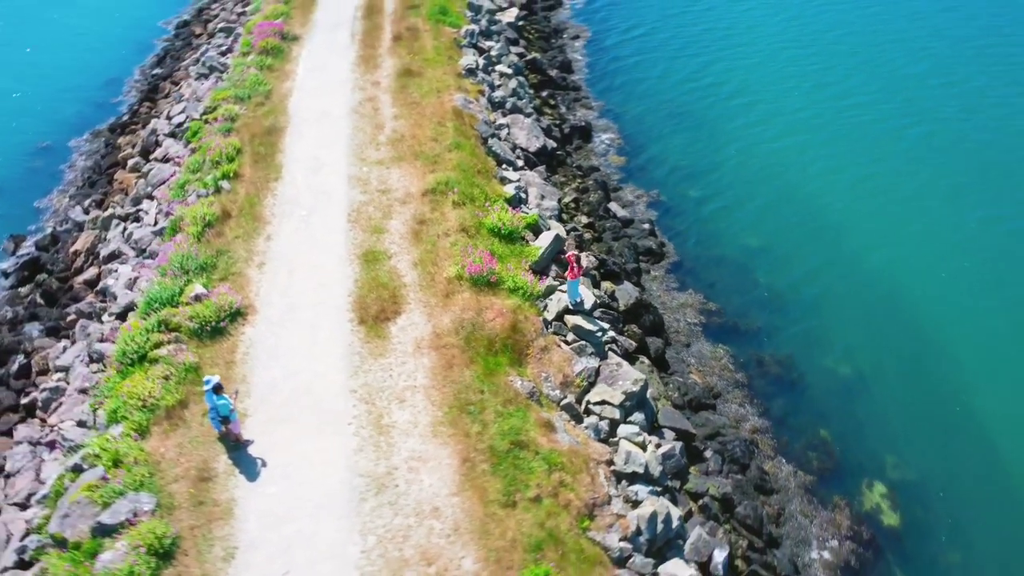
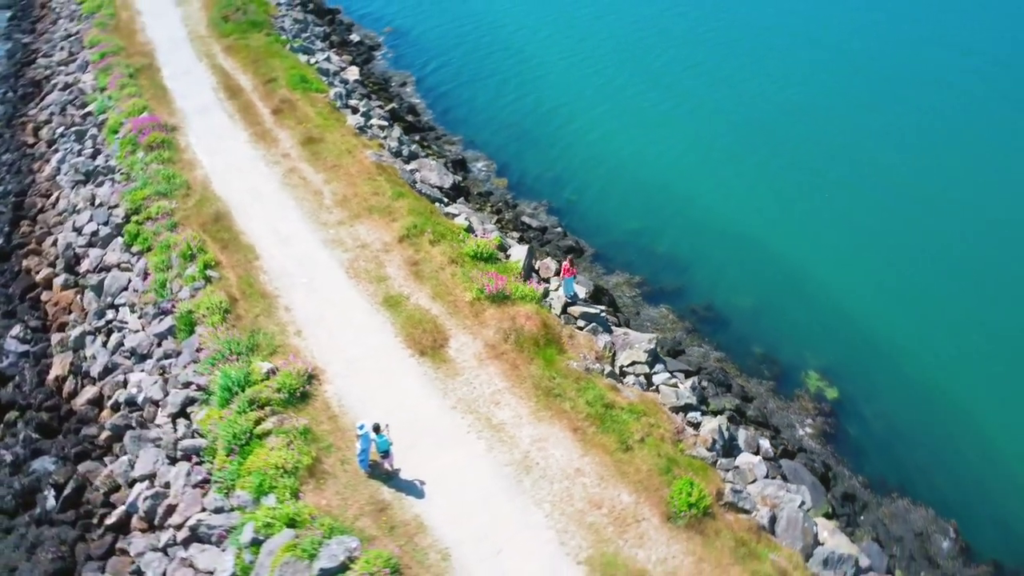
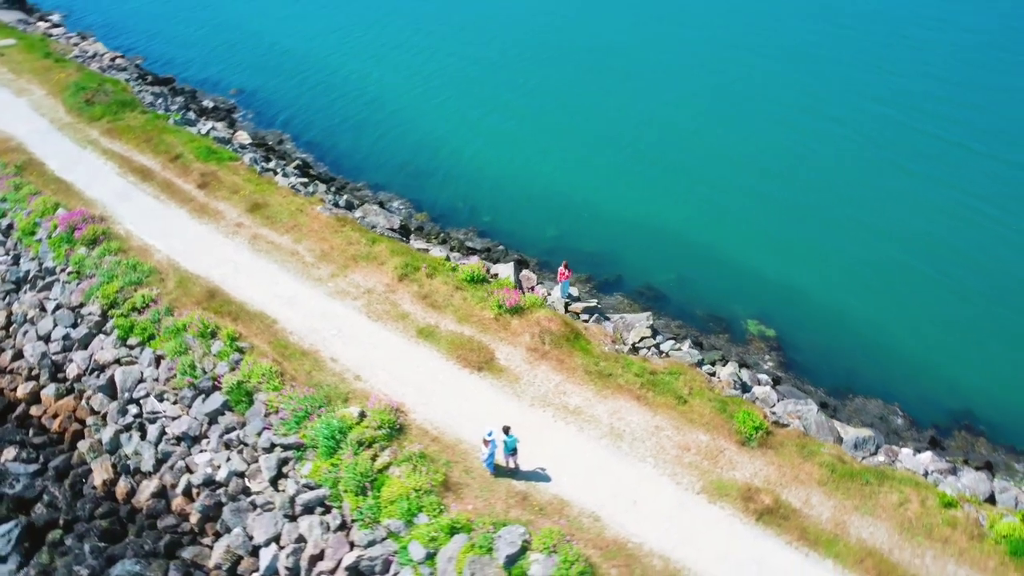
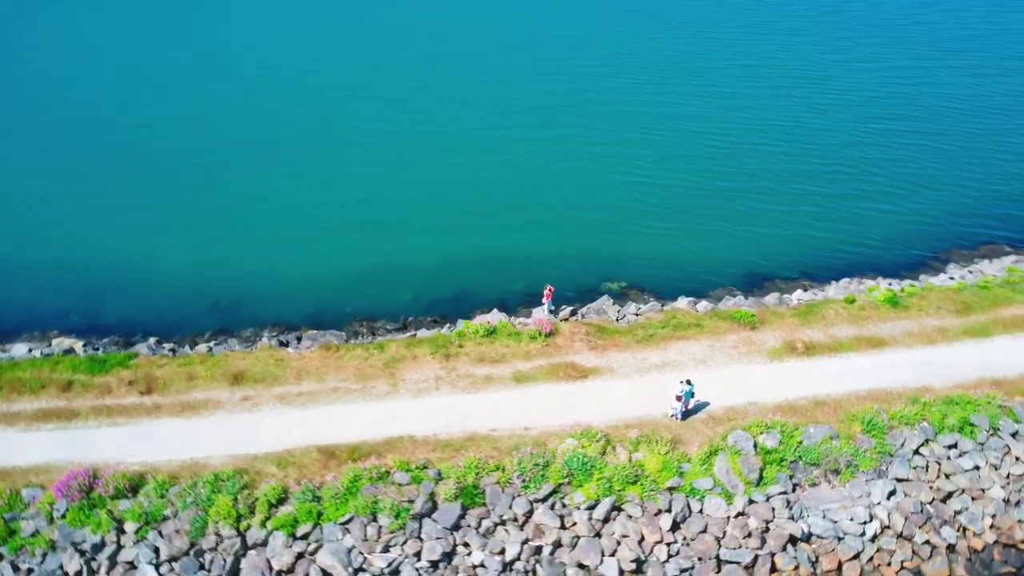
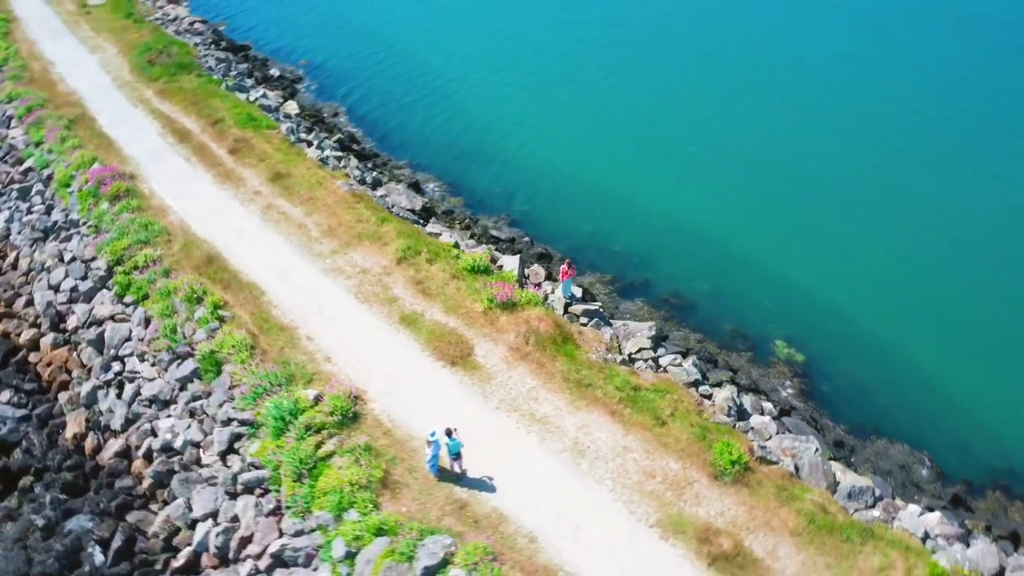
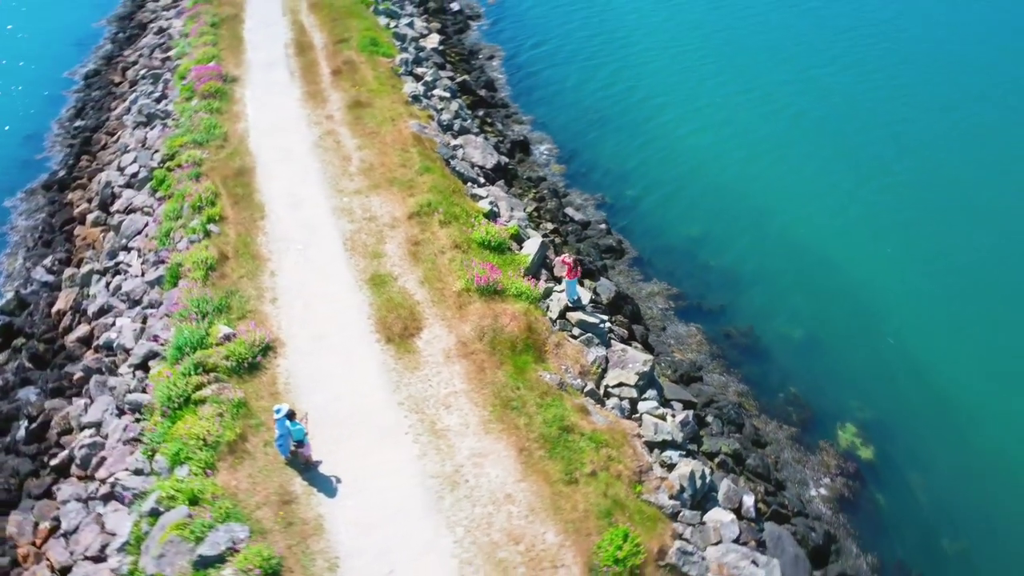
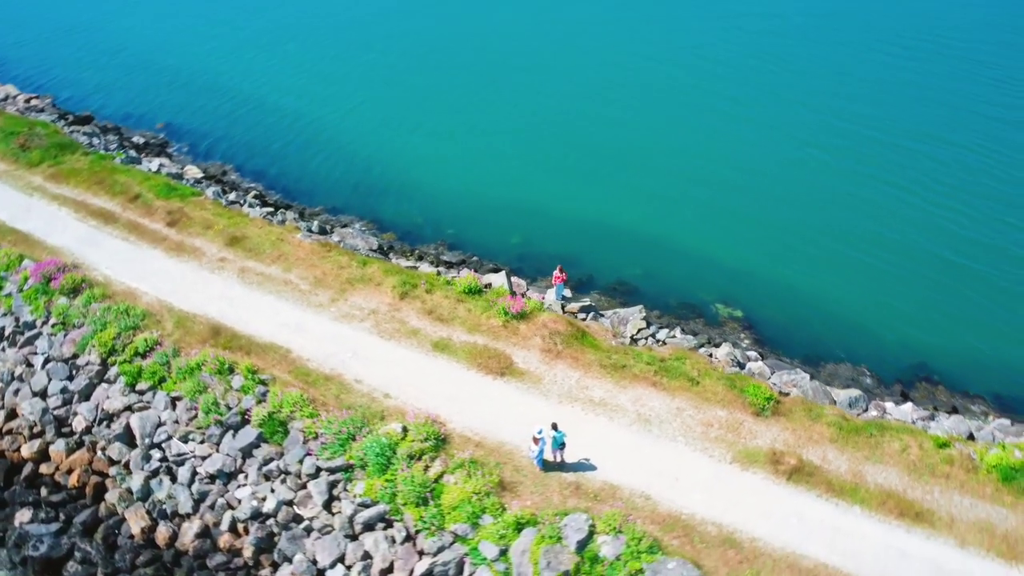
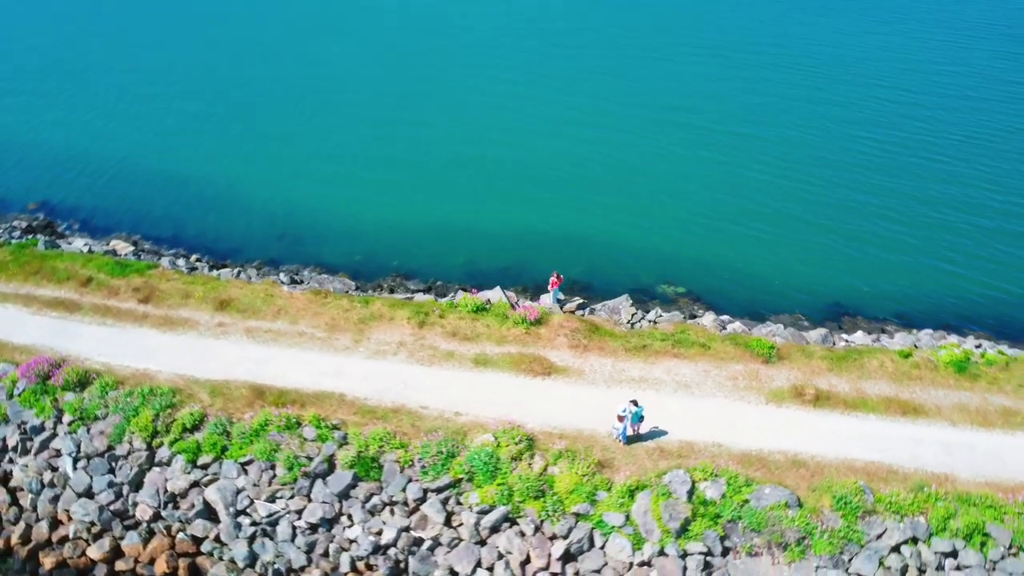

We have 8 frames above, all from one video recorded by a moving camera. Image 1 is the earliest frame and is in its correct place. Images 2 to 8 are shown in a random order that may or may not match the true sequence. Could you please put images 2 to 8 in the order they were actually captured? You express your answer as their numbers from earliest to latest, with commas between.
6, 2, 5, 3, 7, 8, 4
